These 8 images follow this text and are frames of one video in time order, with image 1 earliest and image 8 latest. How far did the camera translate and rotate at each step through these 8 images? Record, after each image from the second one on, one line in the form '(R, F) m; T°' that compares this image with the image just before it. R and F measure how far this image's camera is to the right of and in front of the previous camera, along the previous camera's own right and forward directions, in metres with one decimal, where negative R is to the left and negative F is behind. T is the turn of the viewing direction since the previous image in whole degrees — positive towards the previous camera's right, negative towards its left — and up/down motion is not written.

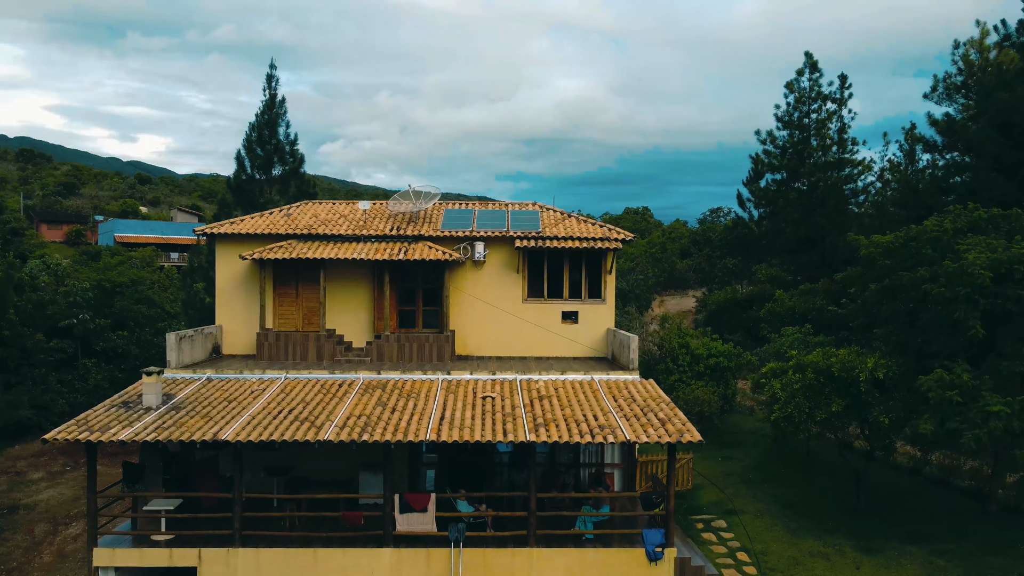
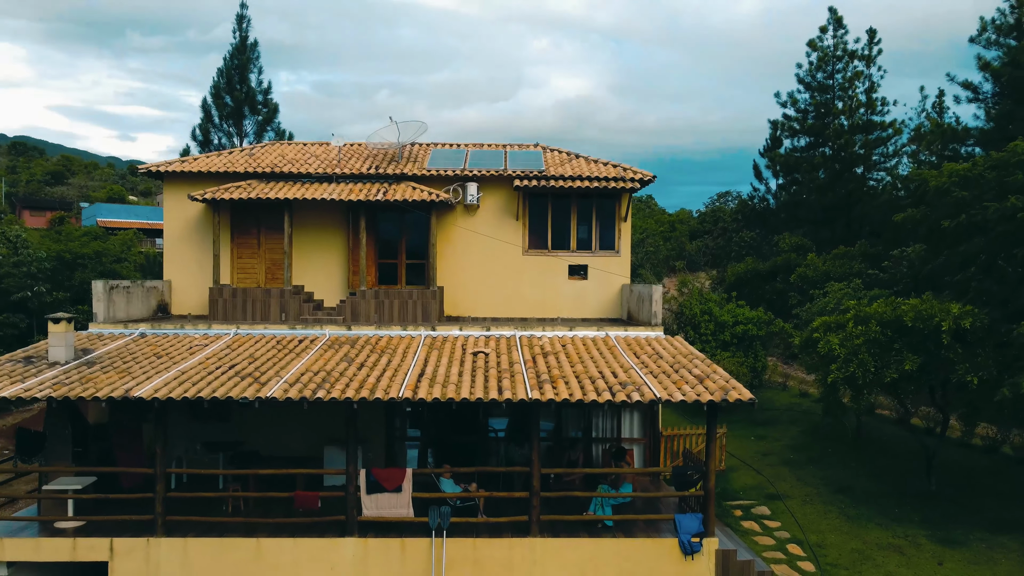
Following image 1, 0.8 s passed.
(0.0, +2.6) m; 0°
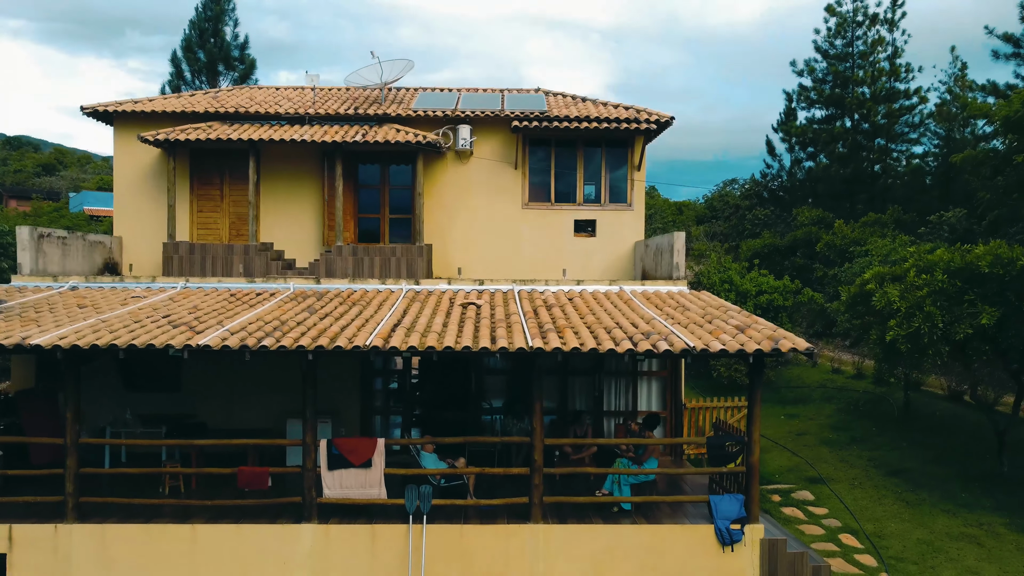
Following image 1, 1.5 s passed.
(0.0, +1.8) m; 0°
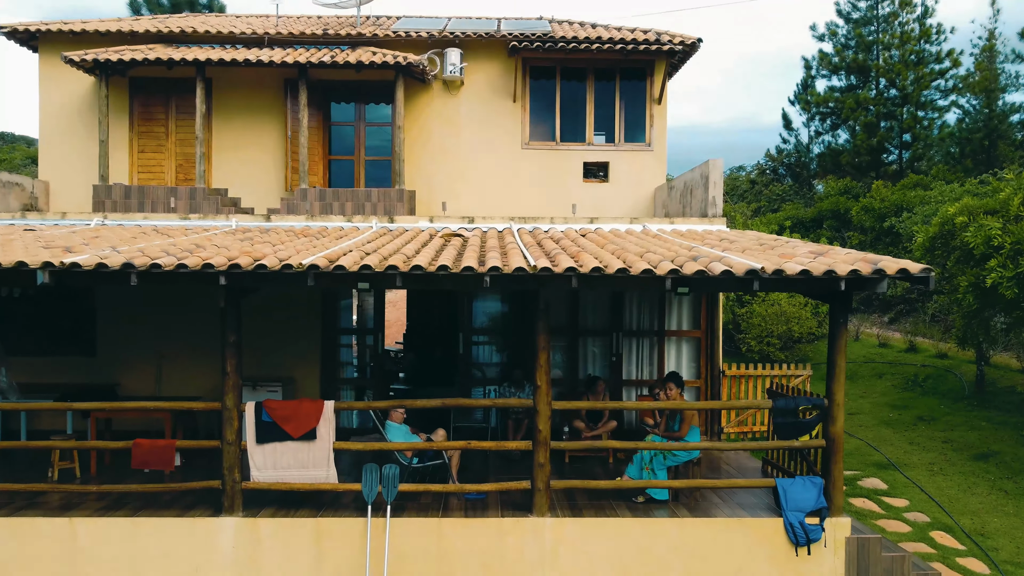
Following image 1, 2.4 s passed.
(0.0, +2.0) m; 0°
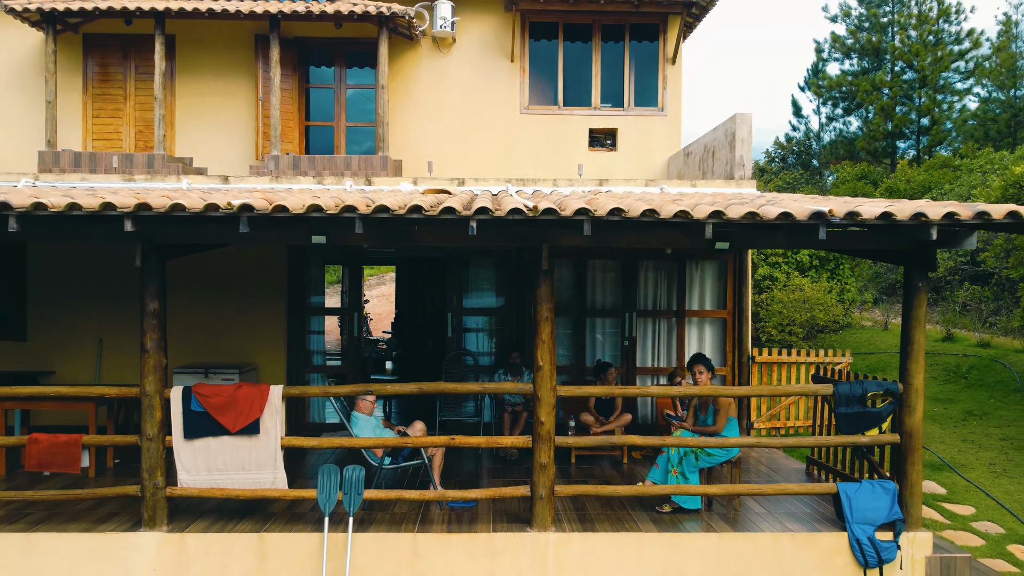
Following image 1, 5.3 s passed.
(0.0, +1.2) m; 0°
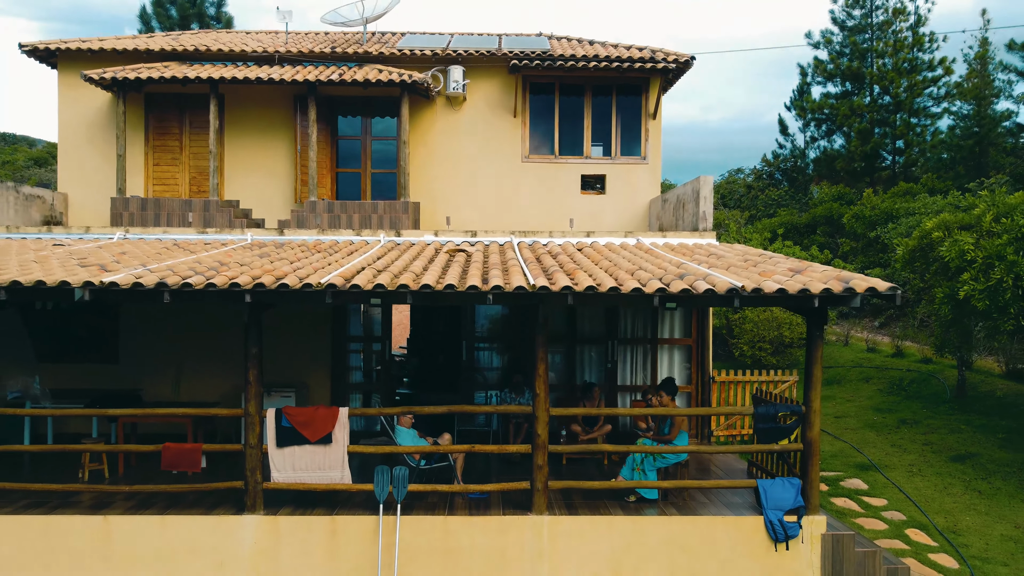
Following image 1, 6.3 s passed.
(0.0, -1.6) m; 0°
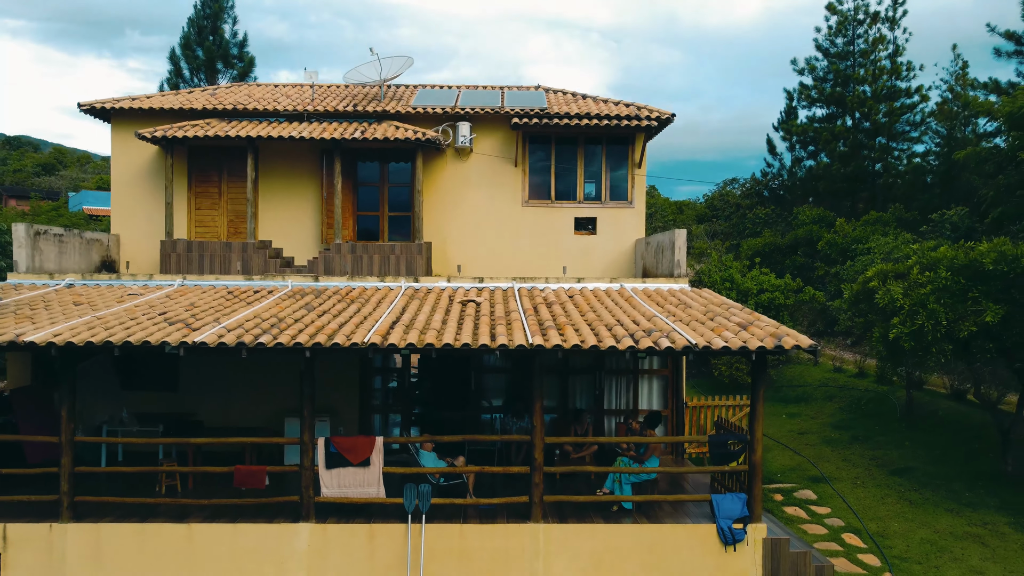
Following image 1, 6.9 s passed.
(0.0, -1.5) m; 0°
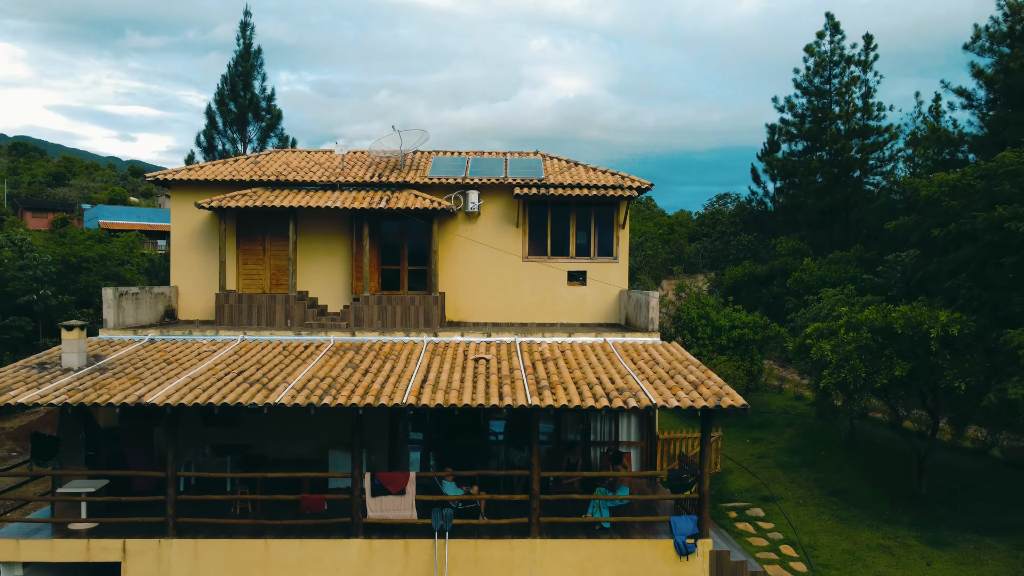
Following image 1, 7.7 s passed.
(-0.1, -2.2) m; 0°
